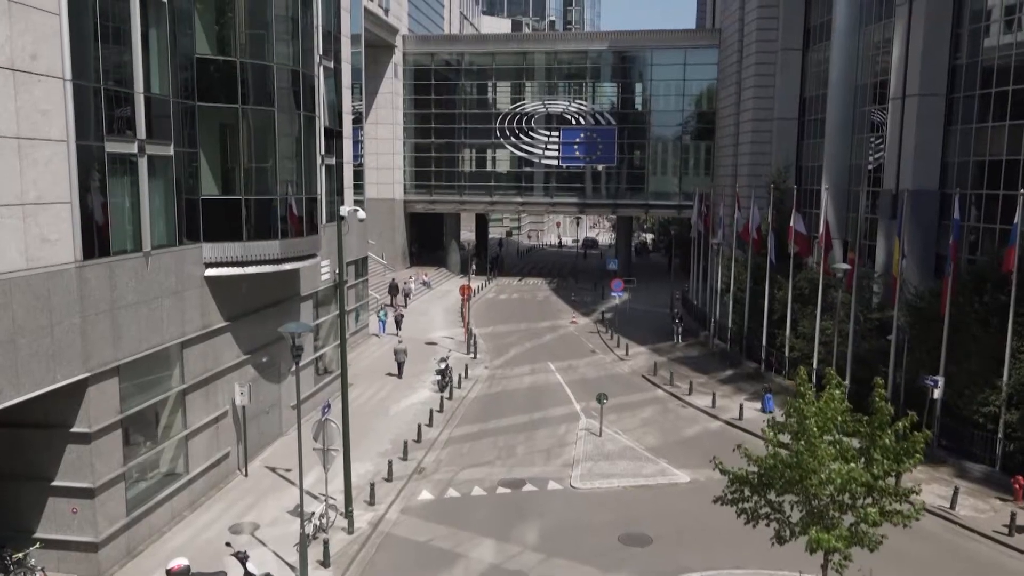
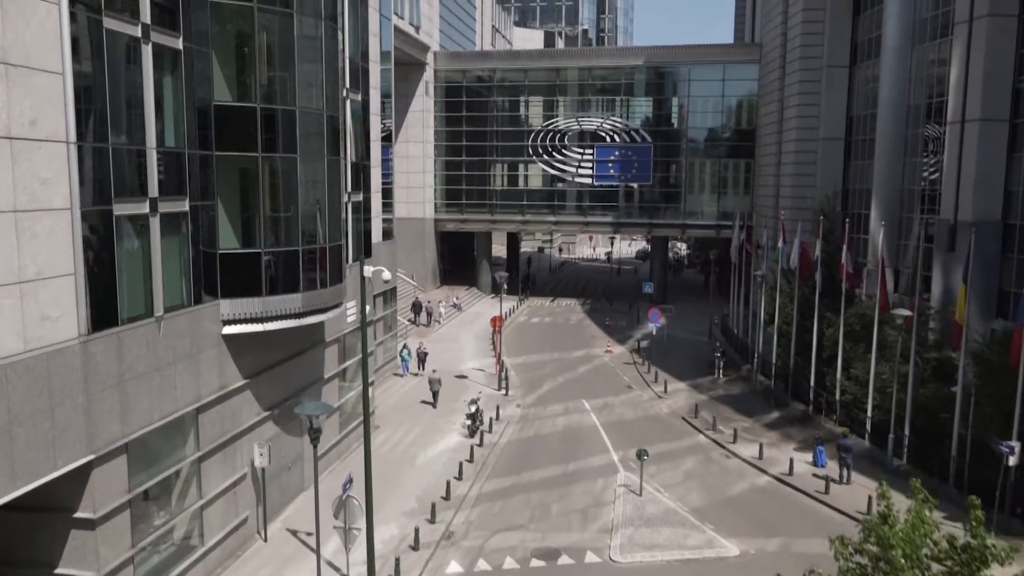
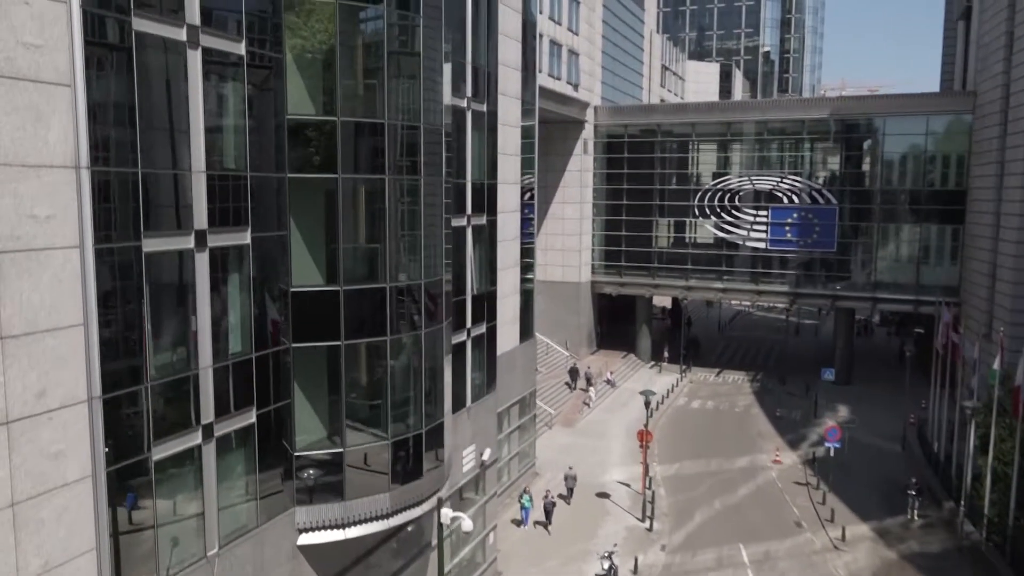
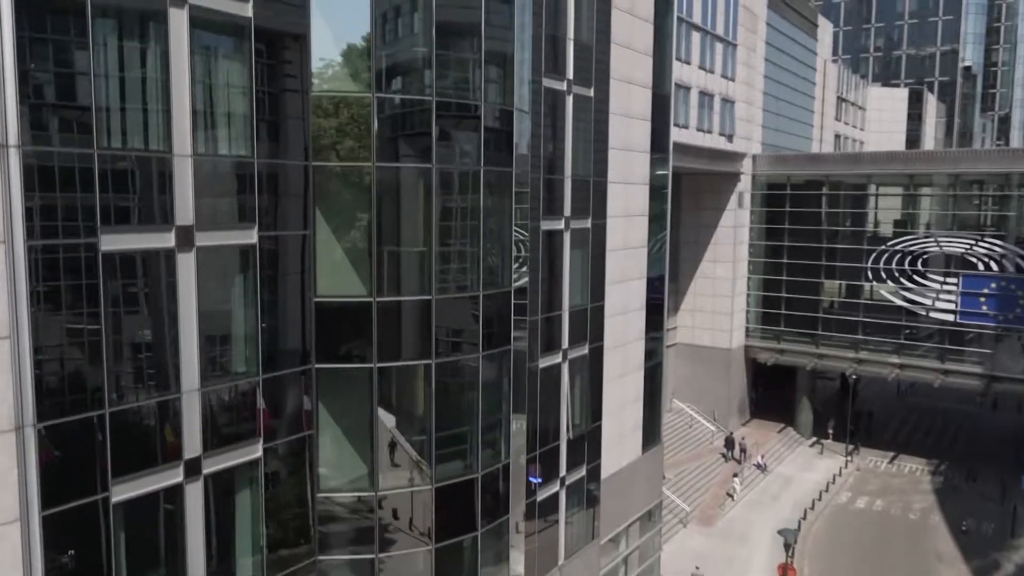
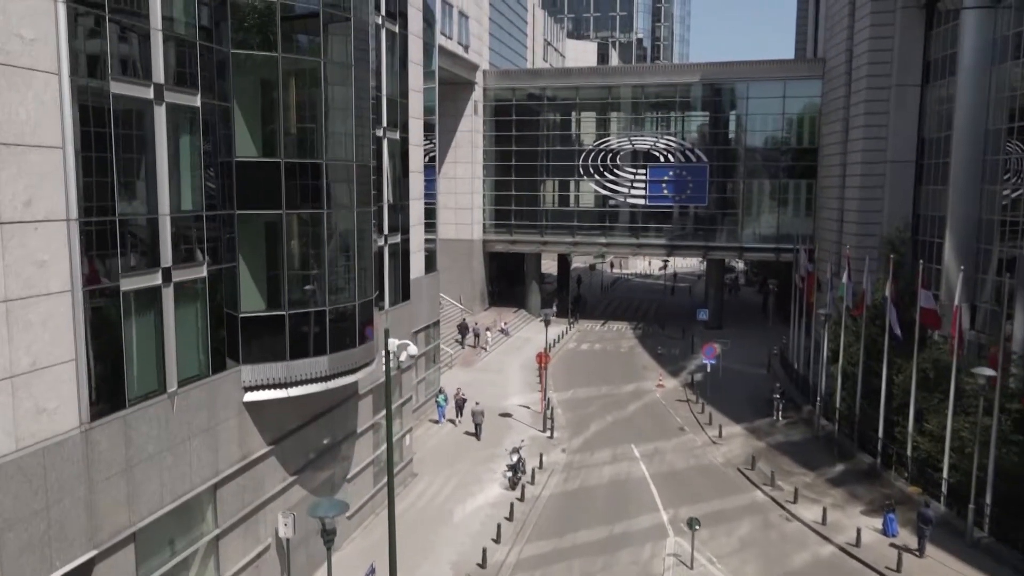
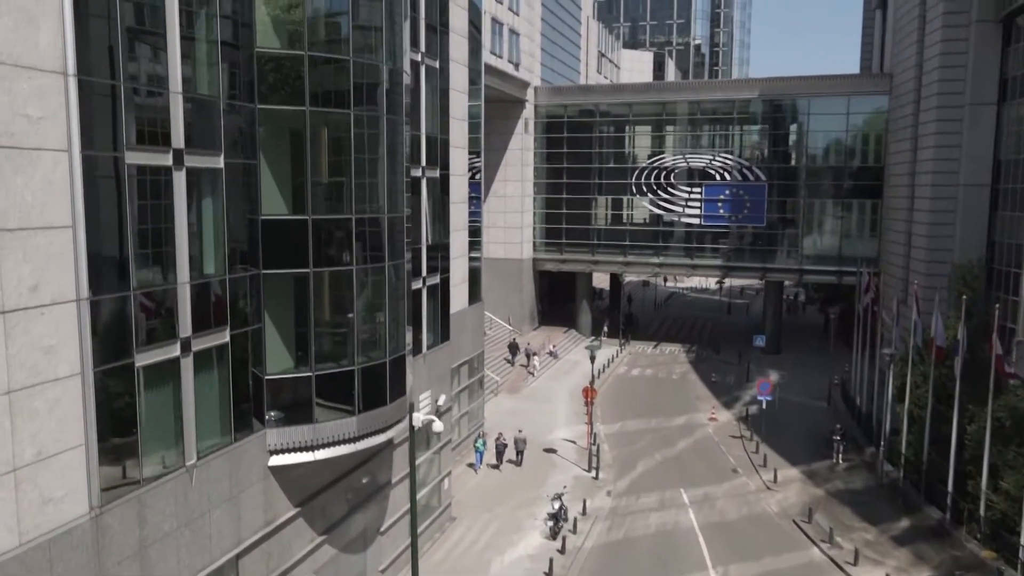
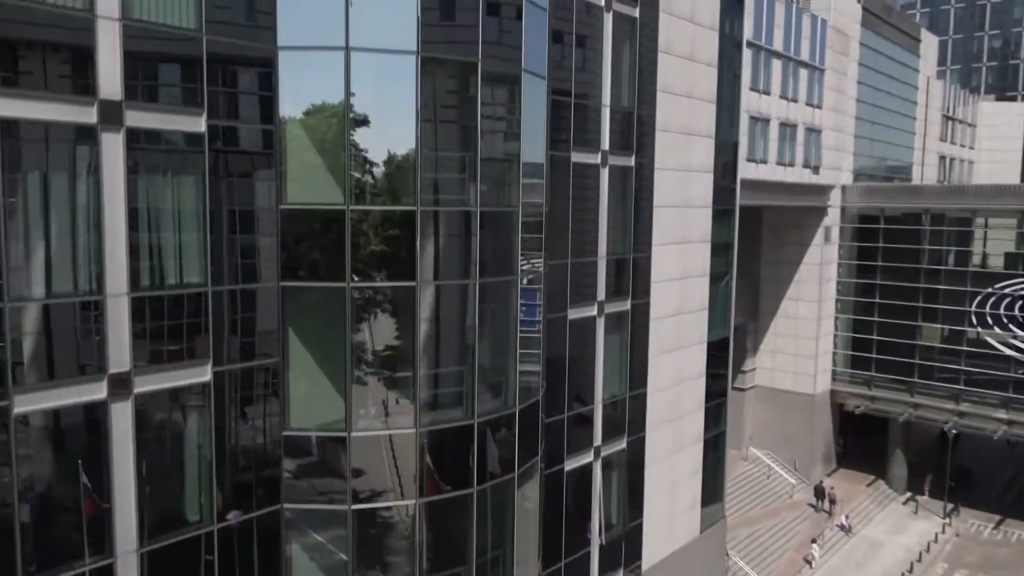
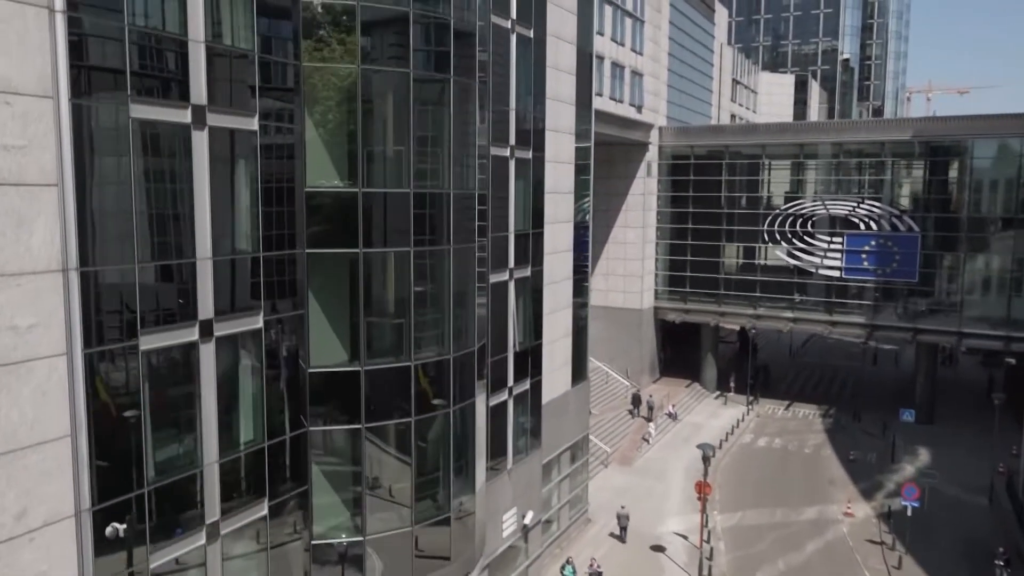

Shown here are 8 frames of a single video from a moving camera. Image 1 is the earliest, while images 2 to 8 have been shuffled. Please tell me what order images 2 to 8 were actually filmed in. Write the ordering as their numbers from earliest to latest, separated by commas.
2, 5, 6, 3, 8, 4, 7
